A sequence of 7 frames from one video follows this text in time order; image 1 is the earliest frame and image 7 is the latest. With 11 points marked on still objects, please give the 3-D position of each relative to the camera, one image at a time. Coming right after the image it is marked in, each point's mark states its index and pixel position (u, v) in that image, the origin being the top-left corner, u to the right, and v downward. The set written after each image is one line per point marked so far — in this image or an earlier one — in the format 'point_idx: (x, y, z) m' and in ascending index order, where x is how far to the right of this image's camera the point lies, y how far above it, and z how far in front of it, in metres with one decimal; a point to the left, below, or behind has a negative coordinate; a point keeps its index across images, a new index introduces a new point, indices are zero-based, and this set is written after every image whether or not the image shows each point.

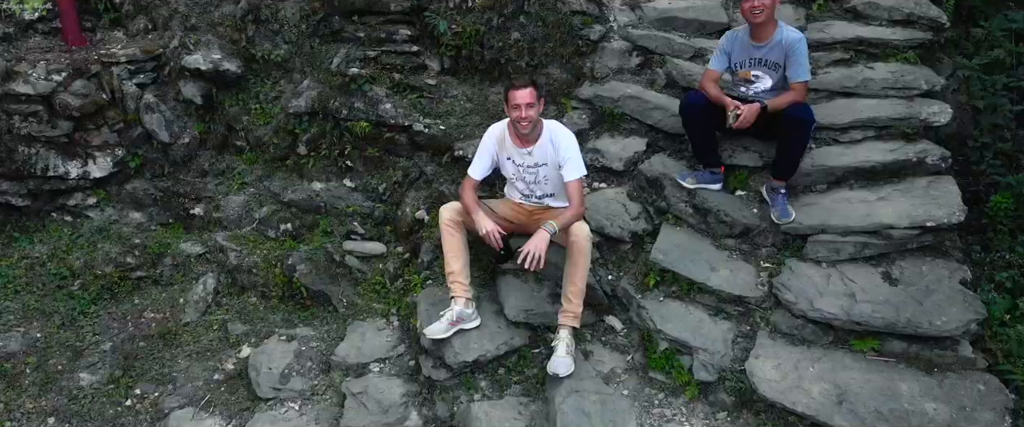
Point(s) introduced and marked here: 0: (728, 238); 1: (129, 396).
0: (+0.4, 0.0, +1.6) m
1: (-0.7, -0.3, +1.6) m
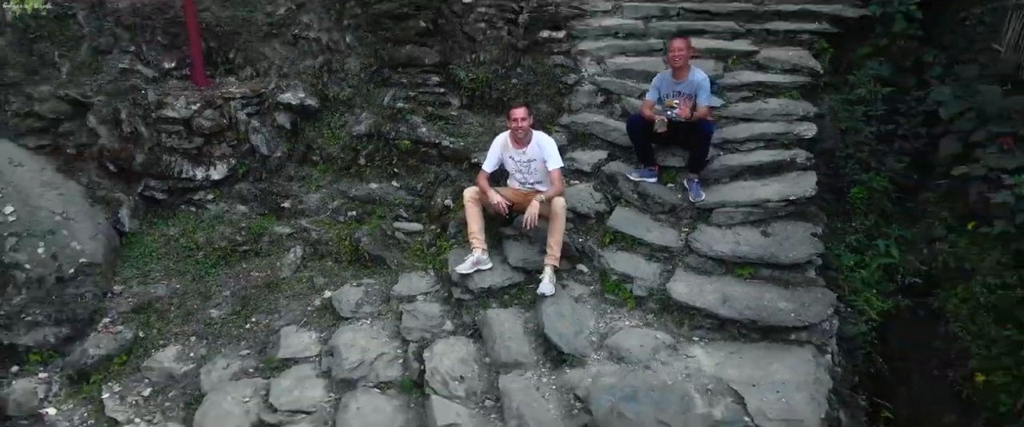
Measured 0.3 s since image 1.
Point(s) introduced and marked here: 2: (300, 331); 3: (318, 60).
0: (+0.4, 0.0, +2.3) m
1: (-0.7, -0.3, +2.3) m
2: (-0.6, -0.3, +2.2) m
3: (-0.7, +0.5, +2.7) m
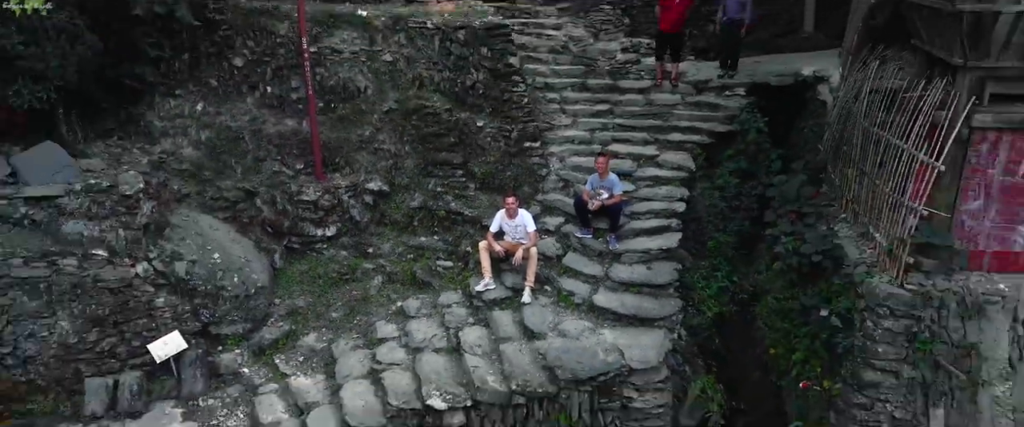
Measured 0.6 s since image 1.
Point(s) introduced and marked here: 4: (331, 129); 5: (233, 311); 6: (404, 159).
0: (+0.4, -0.2, +3.9) m
1: (-0.8, -0.5, +3.9) m
2: (-0.6, -0.5, +3.8) m
3: (-0.7, +0.3, +4.4) m
4: (-1.0, +0.5, +4.6) m
5: (-1.4, -0.5, +3.8) m
6: (-0.6, +0.3, +4.6) m
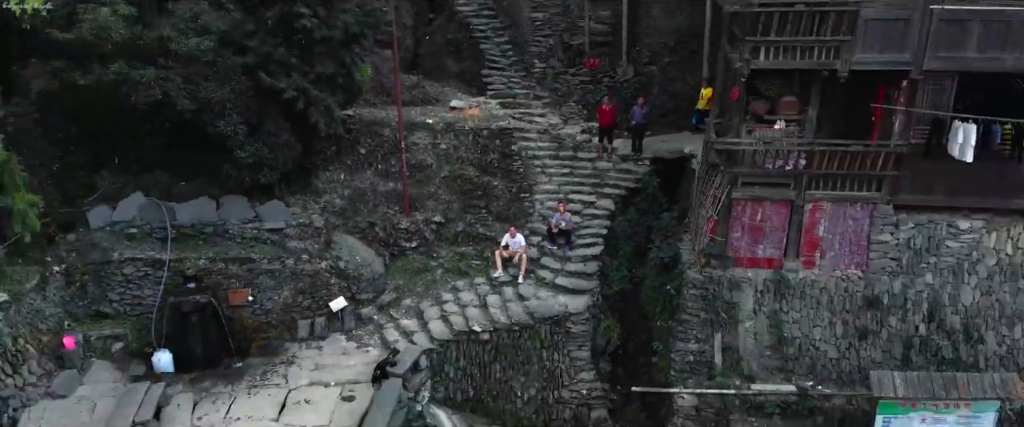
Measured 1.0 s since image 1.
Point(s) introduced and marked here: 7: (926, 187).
0: (+0.4, -0.4, +7.4) m
1: (-0.8, -0.7, +7.4) m
2: (-0.6, -0.7, +7.3) m
3: (-0.7, +0.1, +7.8) m
4: (-1.0, +0.3, +8.1) m
5: (-1.4, -0.7, +7.3) m
6: (-0.6, +0.1, +8.0) m
7: (+3.4, +0.2, +6.4) m
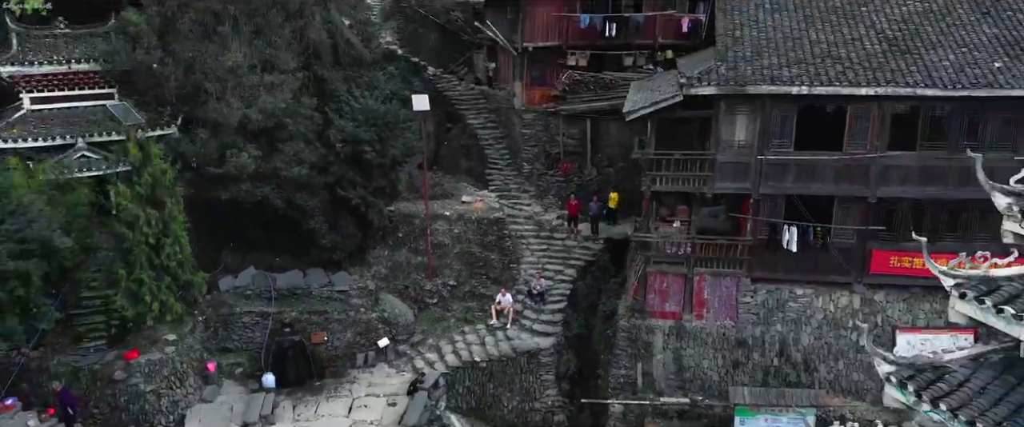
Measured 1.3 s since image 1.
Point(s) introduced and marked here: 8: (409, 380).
0: (+0.3, -1.3, +10.8) m
1: (-0.9, -1.6, +10.8) m
2: (-0.7, -1.6, +10.6) m
3: (-0.8, -0.8, +11.2) m
4: (-1.1, -0.6, +11.5) m
5: (-1.5, -1.6, +10.7) m
6: (-0.7, -0.8, +11.4) m
7: (+3.2, -0.7, +9.8) m
8: (-1.3, -2.1, +9.8) m
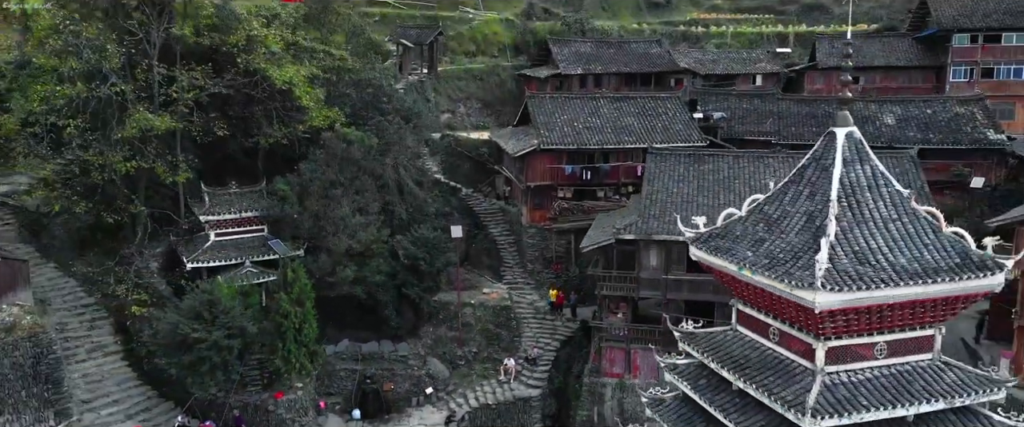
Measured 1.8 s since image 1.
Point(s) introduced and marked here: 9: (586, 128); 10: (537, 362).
0: (+0.3, -3.2, +16.2) m
1: (-0.8, -3.5, +16.3) m
2: (-0.7, -3.5, +16.2) m
3: (-0.7, -2.8, +16.8) m
4: (-1.0, -2.6, +17.1) m
5: (-1.4, -3.4, +16.2) m
6: (-0.6, -2.8, +17.0) m
7: (+3.2, -2.5, +15.2) m
8: (-1.3, -3.9, +15.3) m
9: (+1.8, +2.1, +19.3) m
10: (+0.5, -3.0, +16.4) m
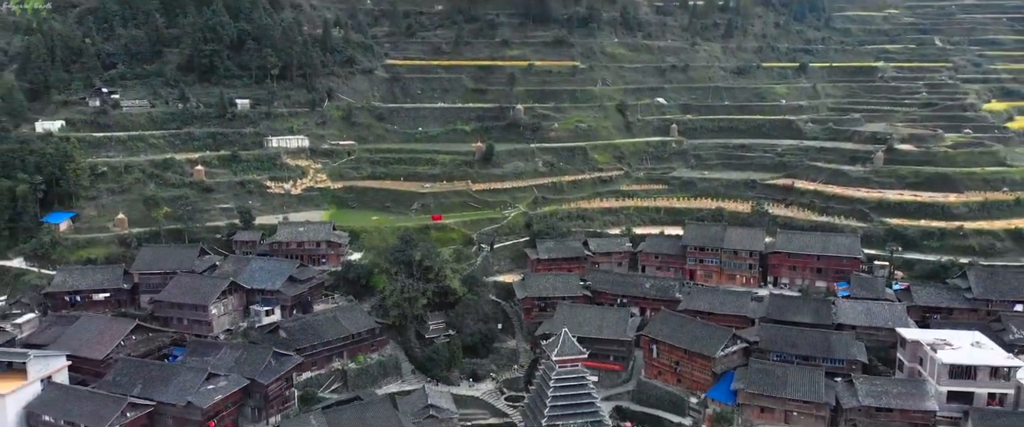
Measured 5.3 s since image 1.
0: (+0.5, -11.0, +55.7) m
1: (-0.6, -11.2, +55.8) m
2: (-0.5, -11.2, +55.6) m
3: (-0.5, -10.5, +56.3) m
4: (-0.7, -10.3, +56.6) m
5: (-1.2, -11.2, +55.7) m
6: (-0.4, -10.5, +56.5) m
7: (+3.4, -10.3, +54.4) m
8: (-1.1, -11.6, +54.9) m
9: (+2.3, -5.6, +58.6) m
10: (+0.8, -10.7, +55.8) m
